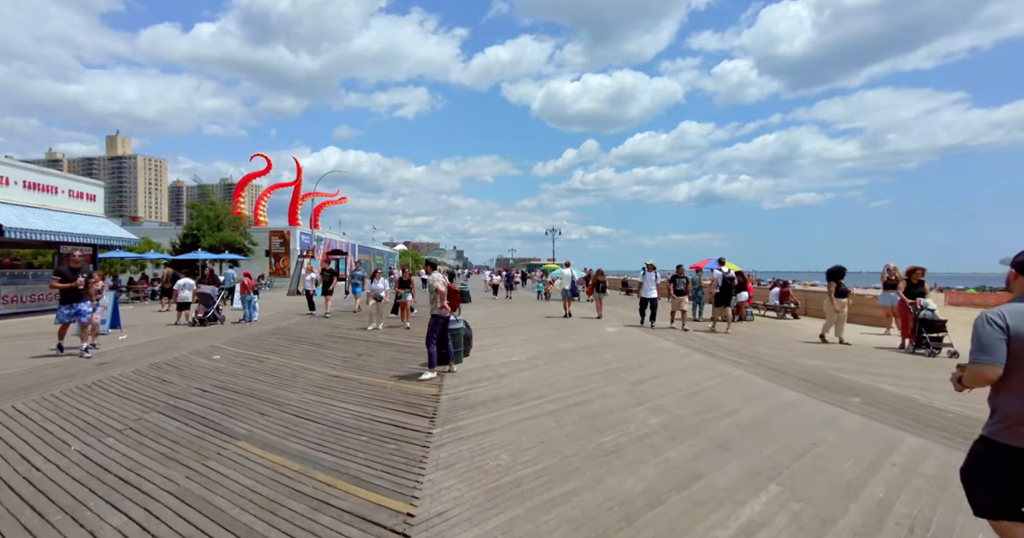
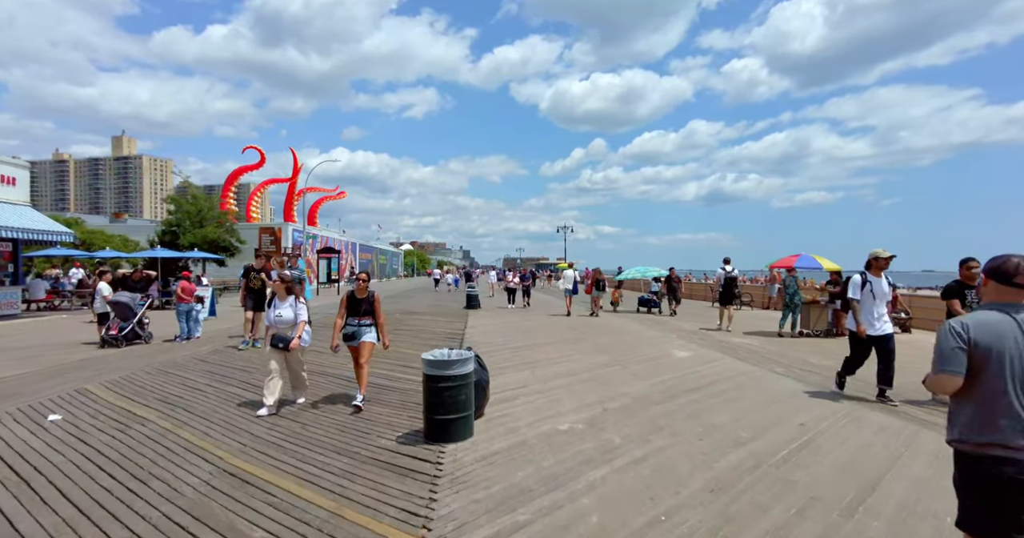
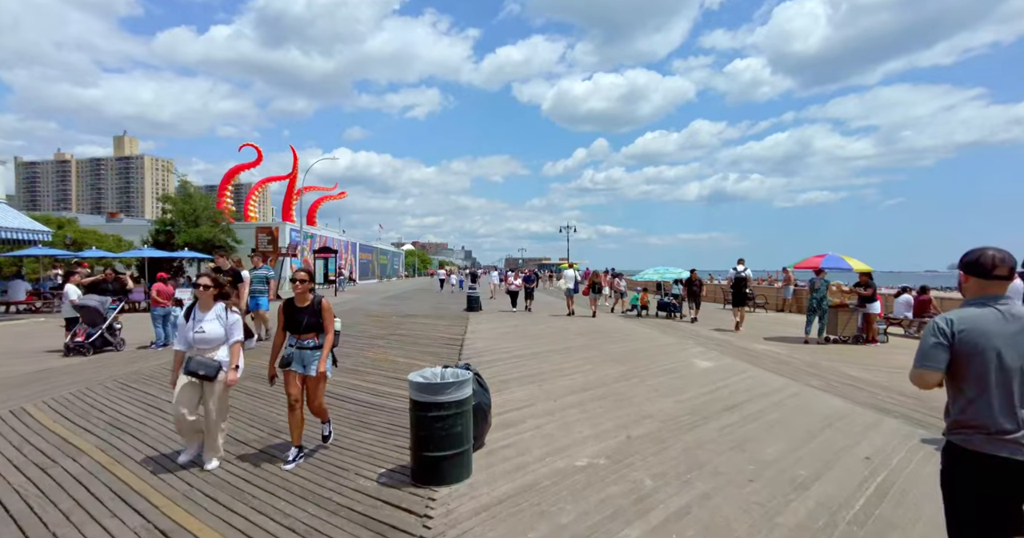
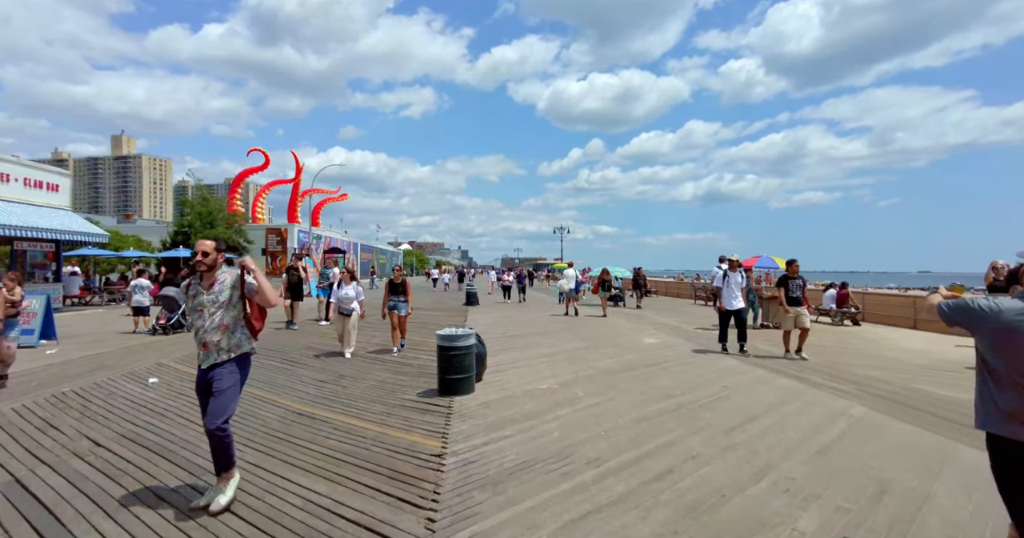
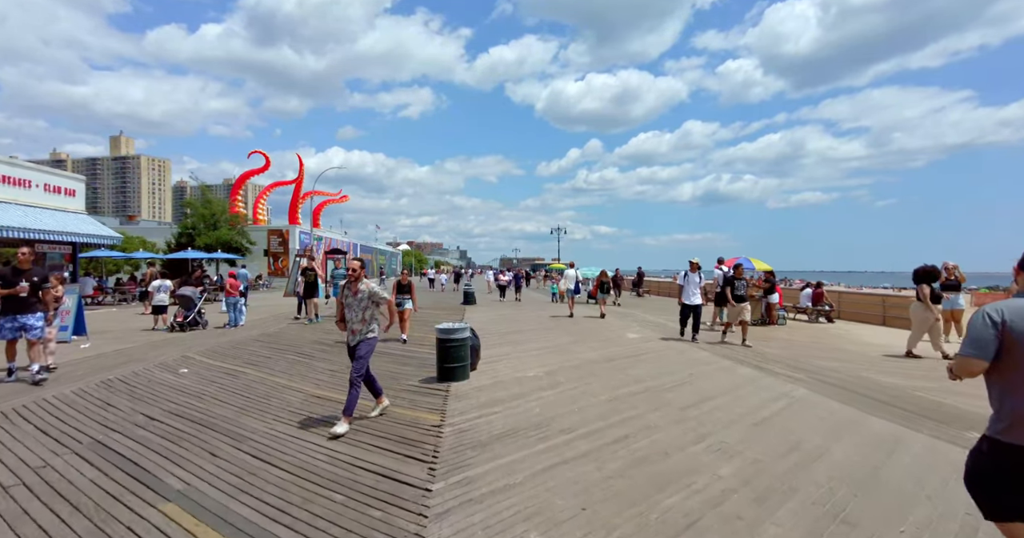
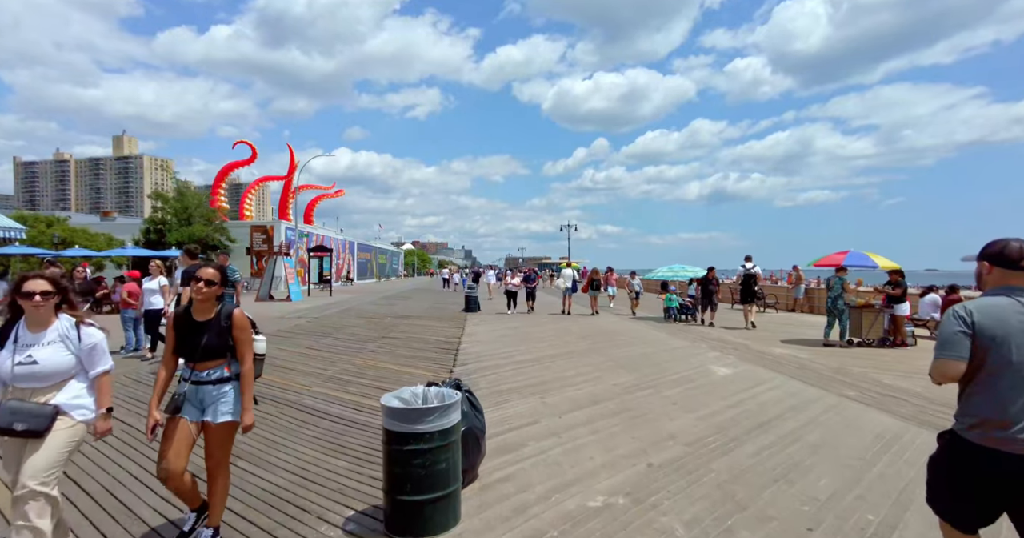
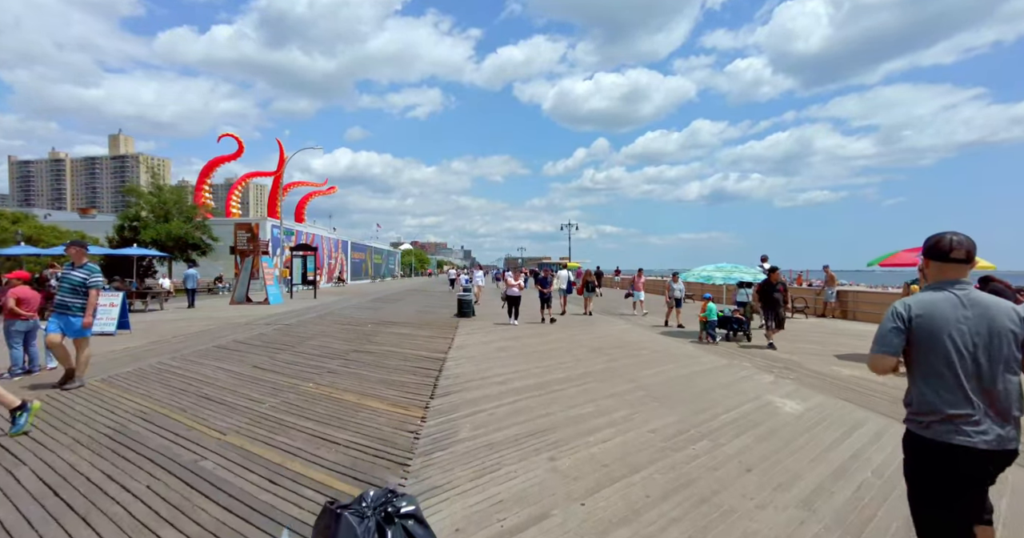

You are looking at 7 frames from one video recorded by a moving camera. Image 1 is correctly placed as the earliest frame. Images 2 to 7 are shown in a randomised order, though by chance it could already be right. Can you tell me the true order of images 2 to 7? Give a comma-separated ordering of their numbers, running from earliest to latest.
5, 4, 2, 3, 6, 7
